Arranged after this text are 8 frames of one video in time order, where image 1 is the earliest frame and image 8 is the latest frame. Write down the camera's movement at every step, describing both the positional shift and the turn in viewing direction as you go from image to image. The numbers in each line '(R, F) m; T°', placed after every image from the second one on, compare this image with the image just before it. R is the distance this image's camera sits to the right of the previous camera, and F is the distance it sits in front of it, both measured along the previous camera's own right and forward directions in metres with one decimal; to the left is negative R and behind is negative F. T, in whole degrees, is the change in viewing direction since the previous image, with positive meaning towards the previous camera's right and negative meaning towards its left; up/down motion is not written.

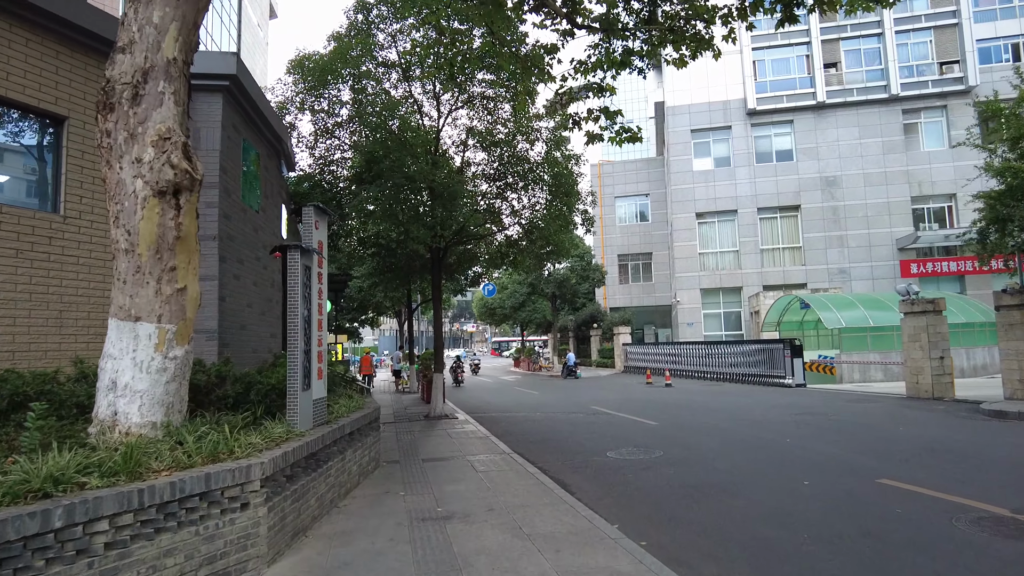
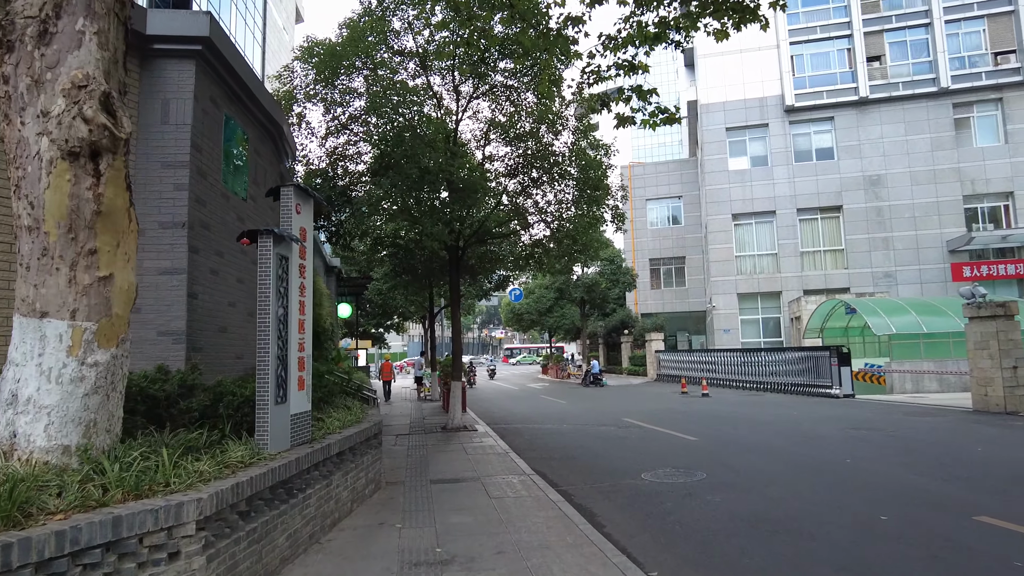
(+0.1, +1.0) m; -3°
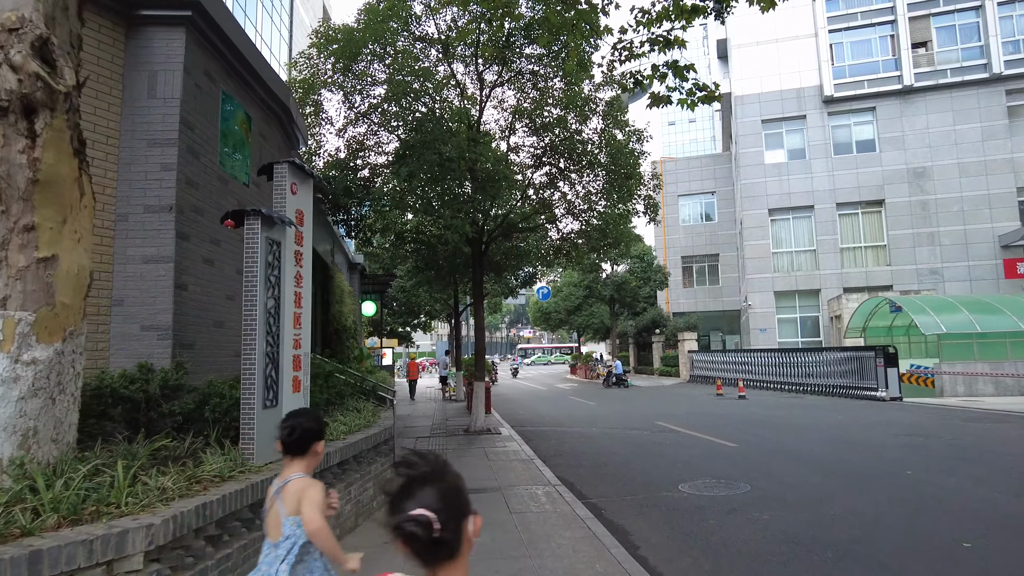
(+0.1, +0.7) m; -2°
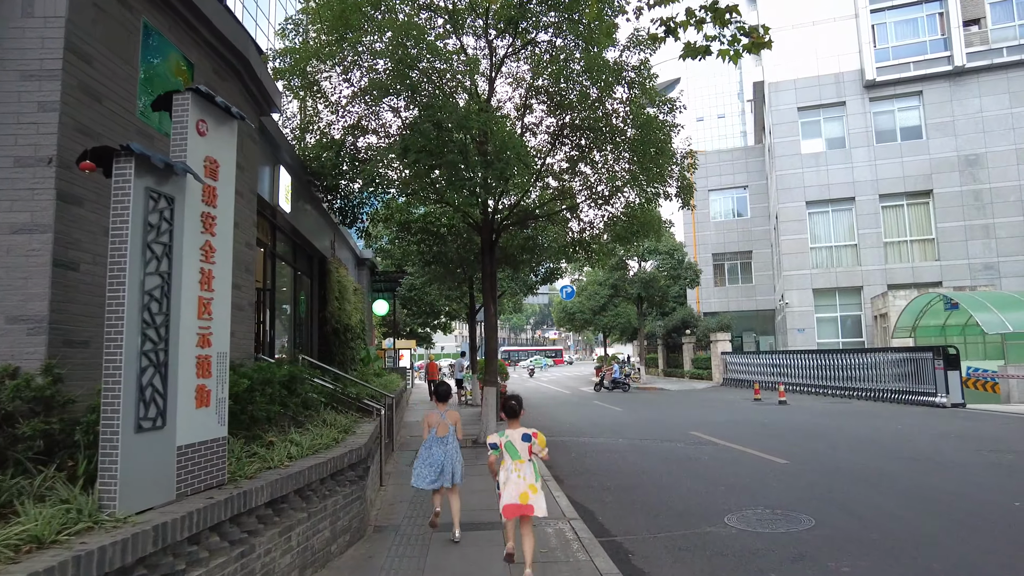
(+0.2, +1.4) m; -2°
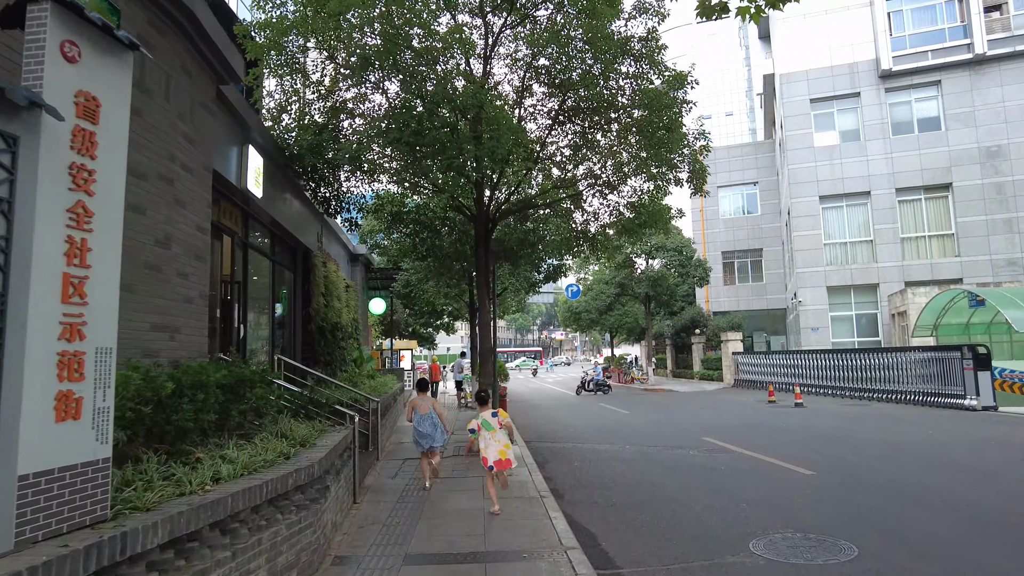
(+0.2, +0.9) m; -1°
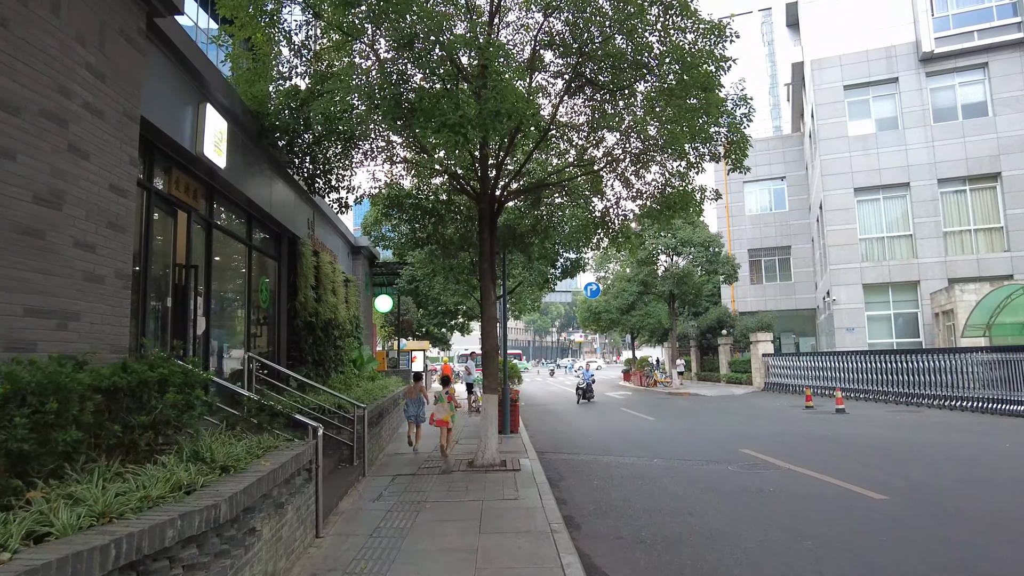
(+0.1, +1.4) m; -2°
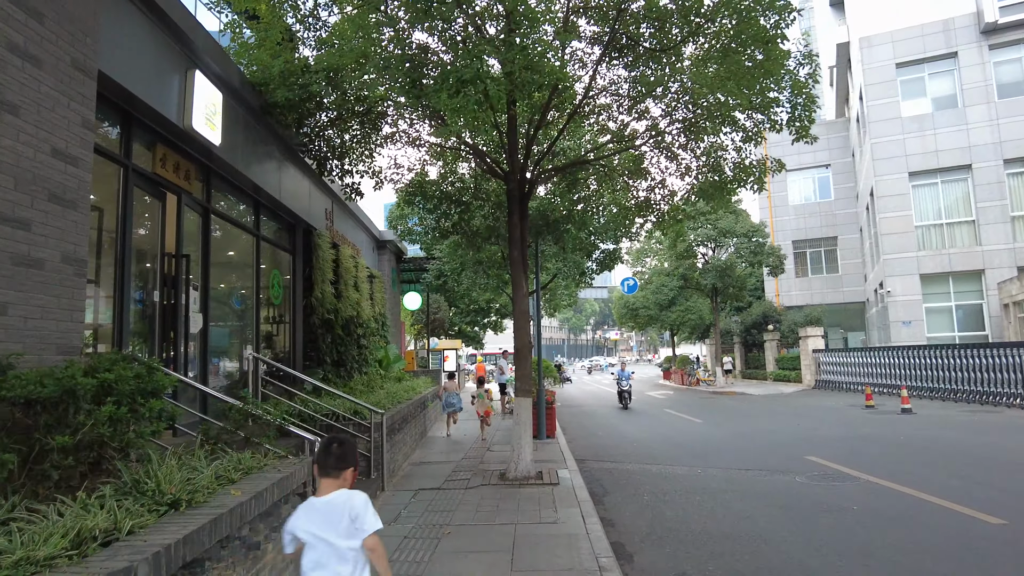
(0.0, +1.0) m; -3°
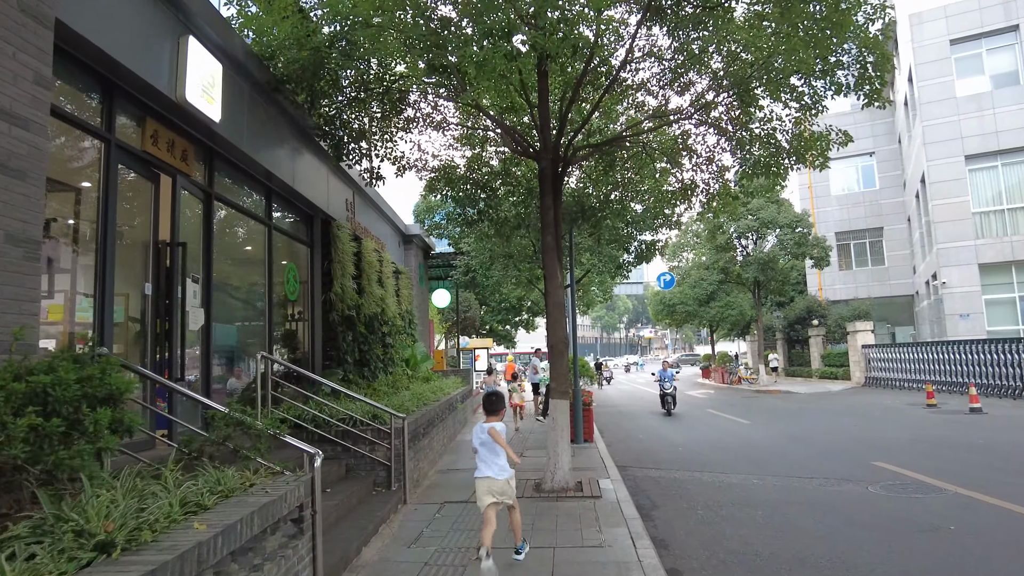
(0.0, +0.8) m; -3°
